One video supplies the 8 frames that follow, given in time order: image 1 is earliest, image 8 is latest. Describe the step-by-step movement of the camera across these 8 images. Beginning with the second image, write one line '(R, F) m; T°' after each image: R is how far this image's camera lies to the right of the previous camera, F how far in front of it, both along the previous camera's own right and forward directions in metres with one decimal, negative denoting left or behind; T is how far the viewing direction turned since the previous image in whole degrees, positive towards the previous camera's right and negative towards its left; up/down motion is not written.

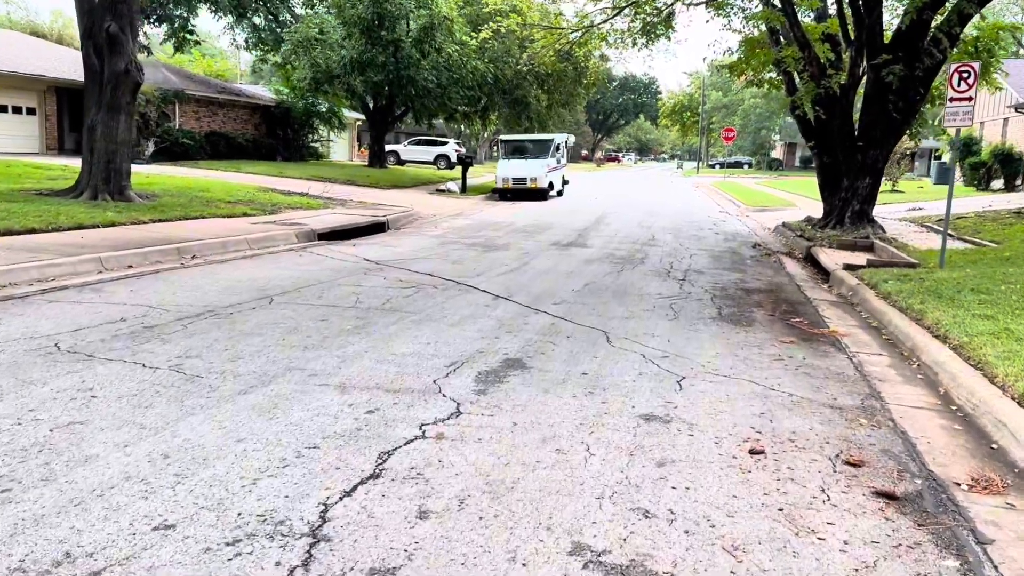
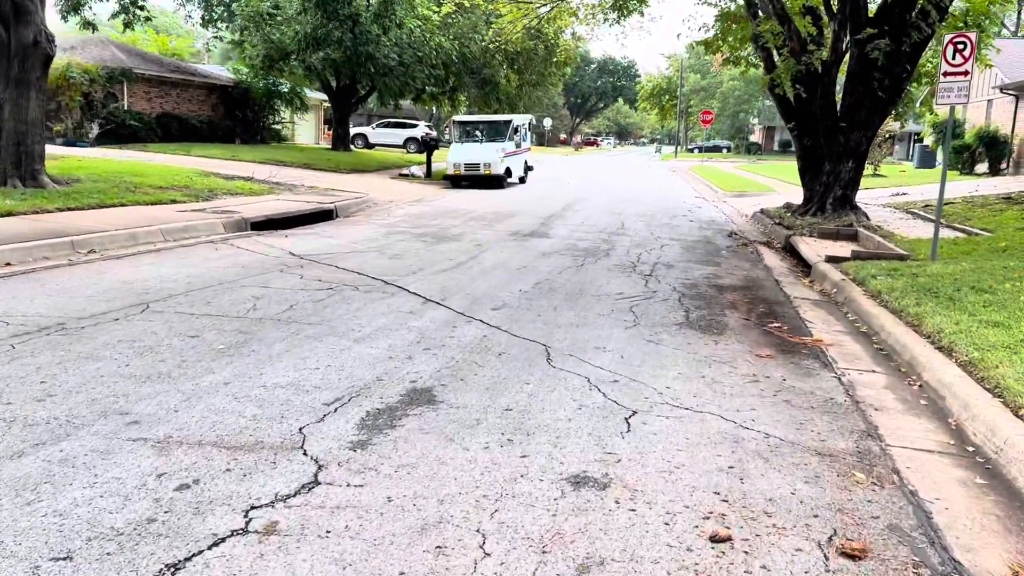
(+0.4, +1.3) m; +1°
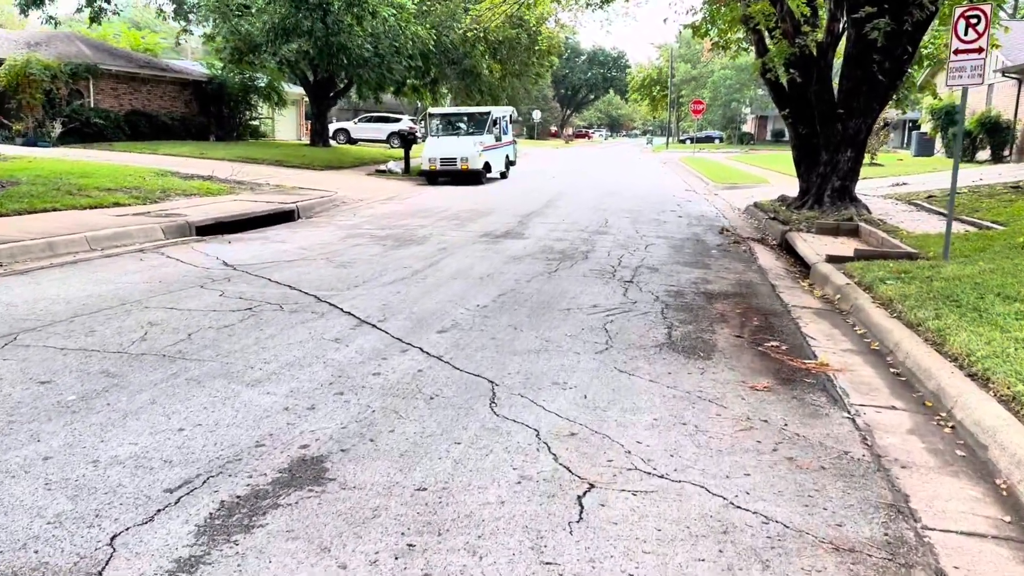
(+0.3, +1.1) m; 0°
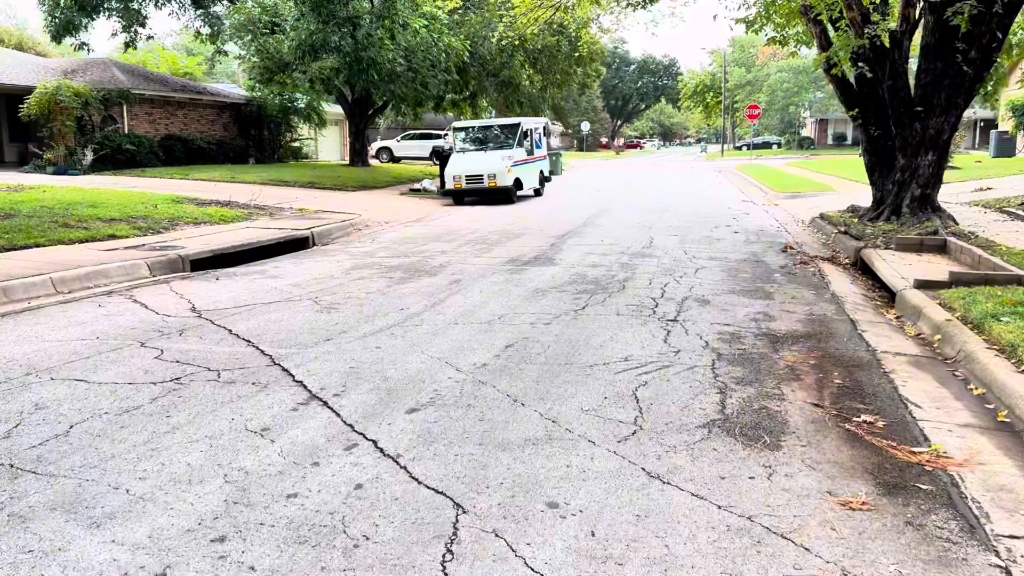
(+0.3, +1.5) m; -4°
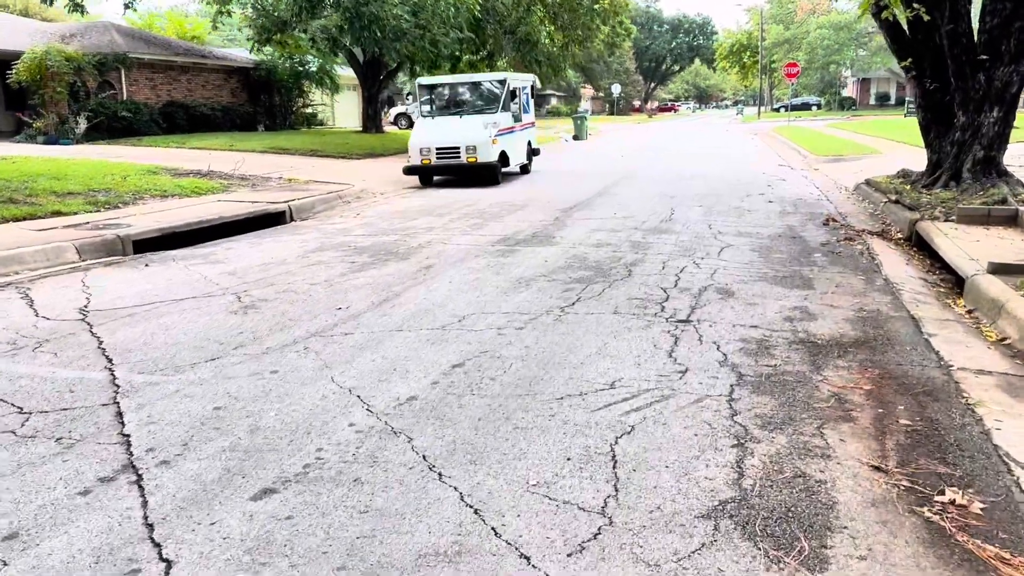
(+0.5, +1.6) m; -2°
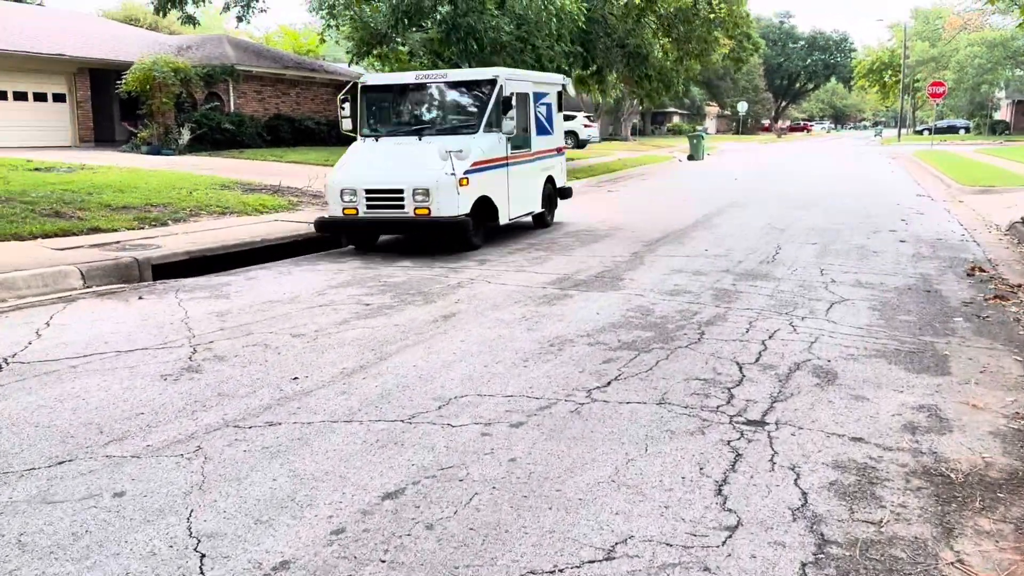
(+0.6, +1.5) m; -8°
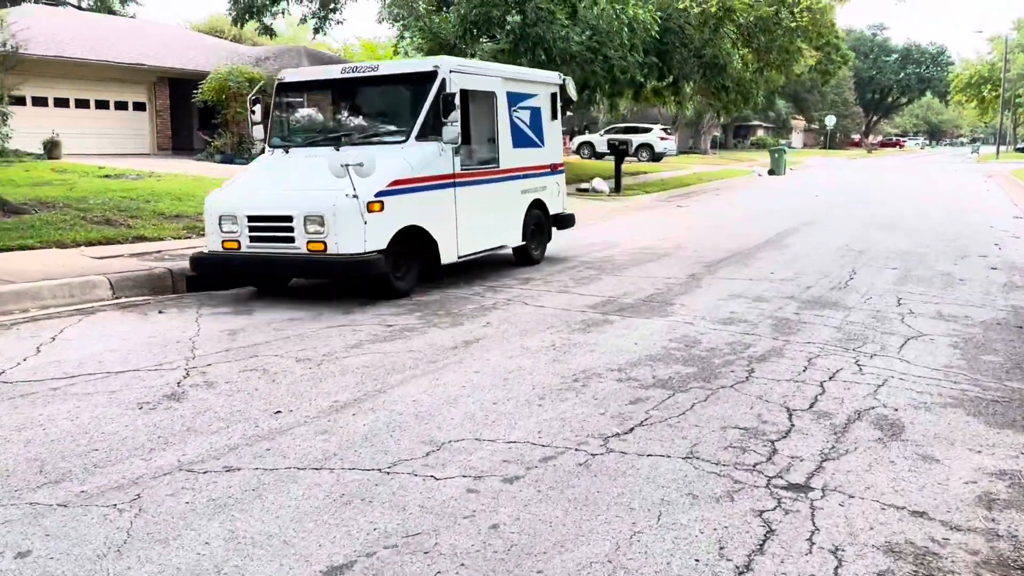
(+0.3, +0.5) m; -5°
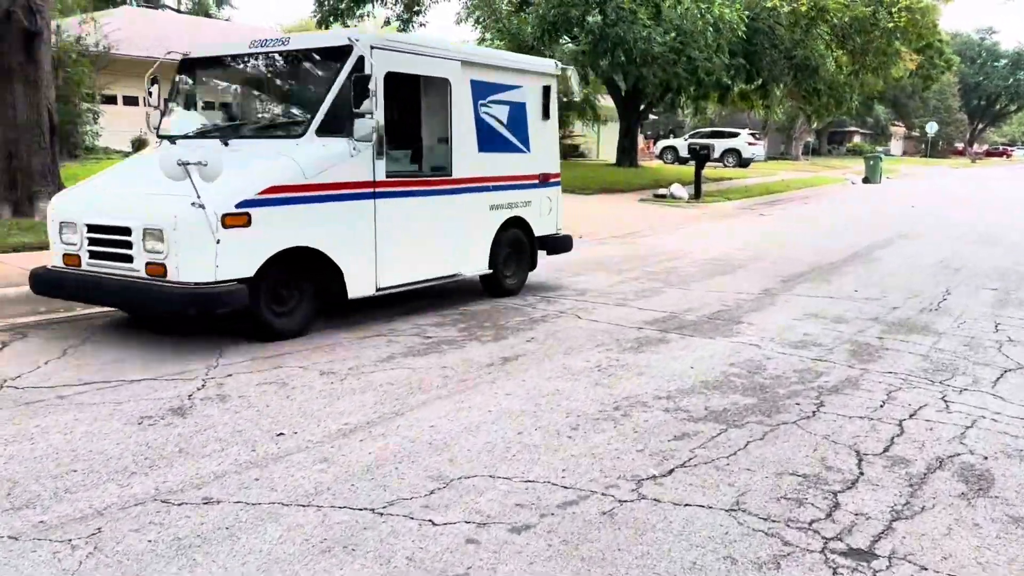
(+0.2, +0.4) m; -6°
